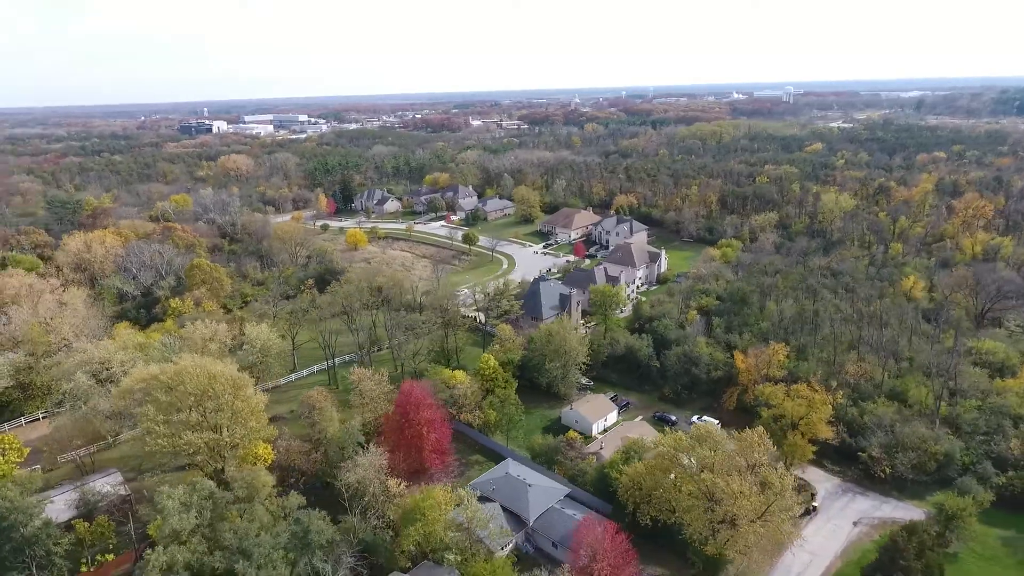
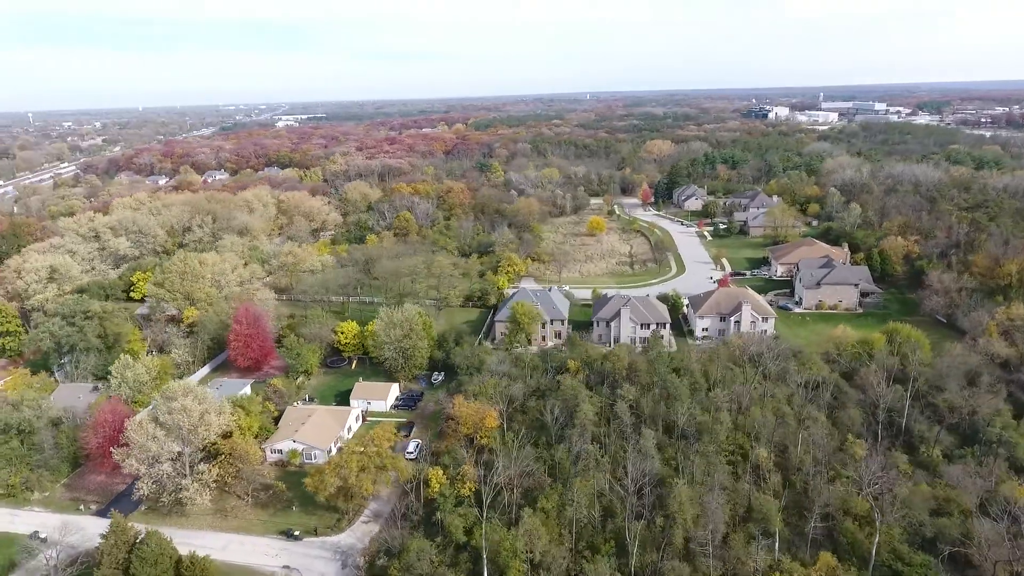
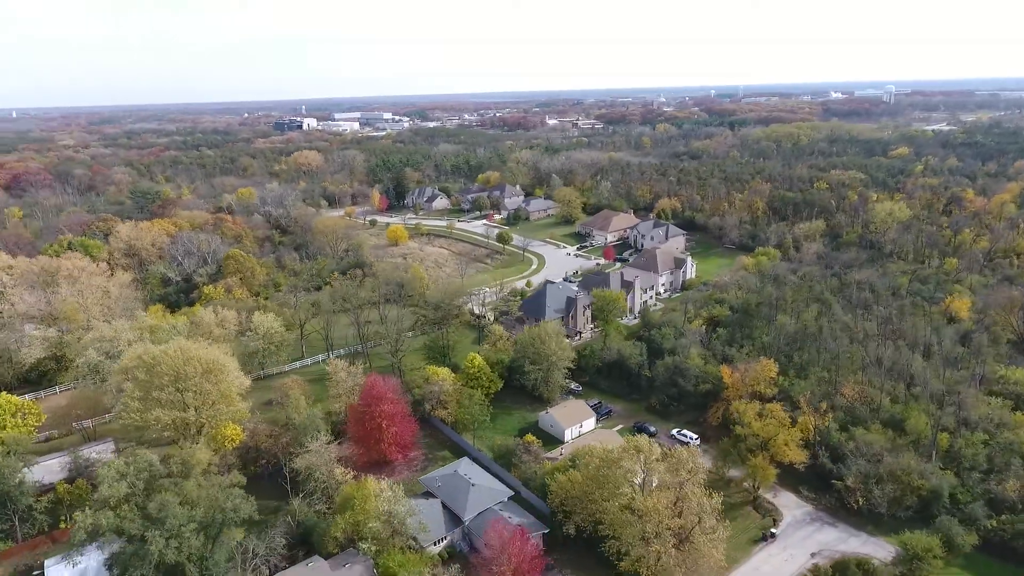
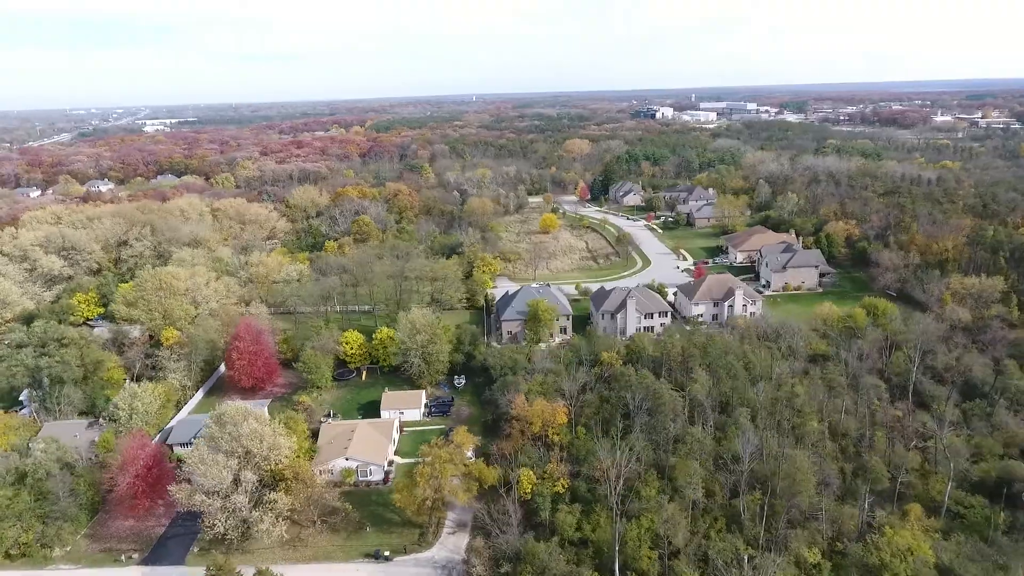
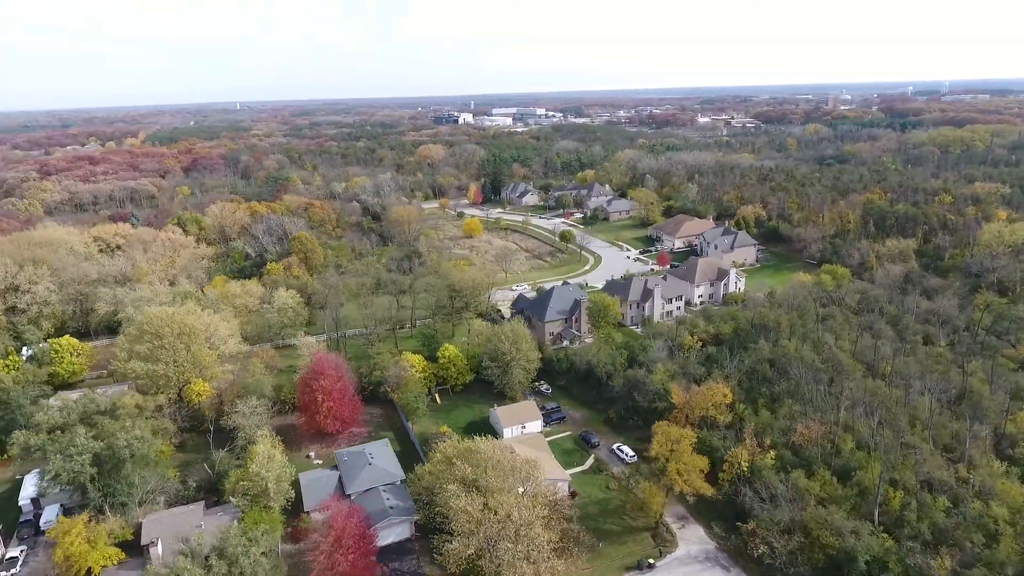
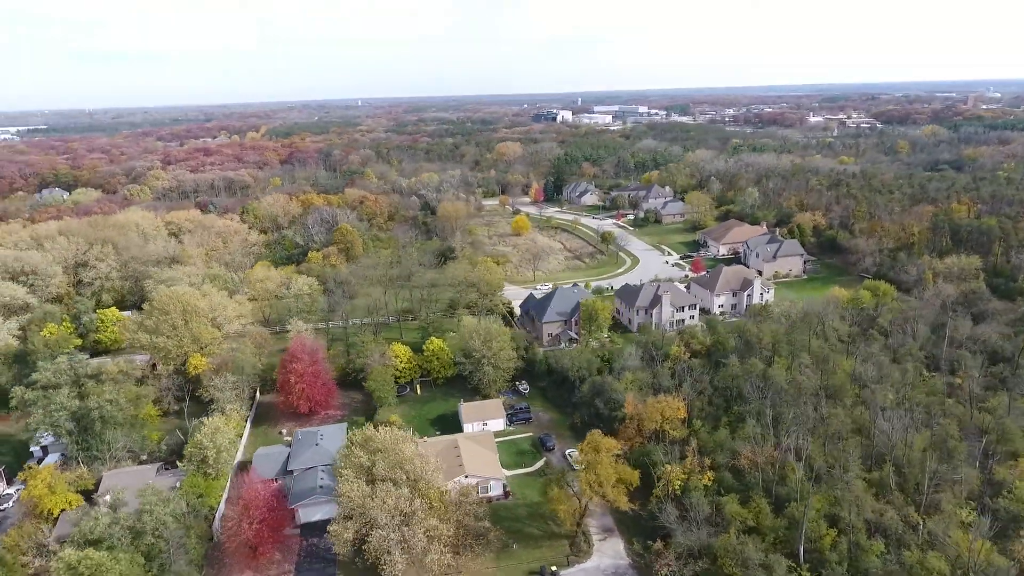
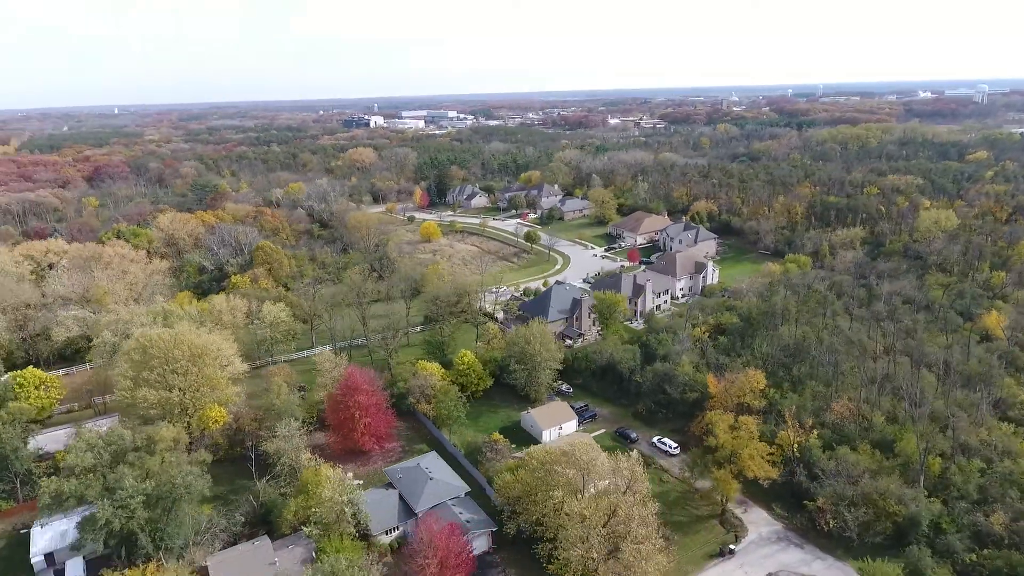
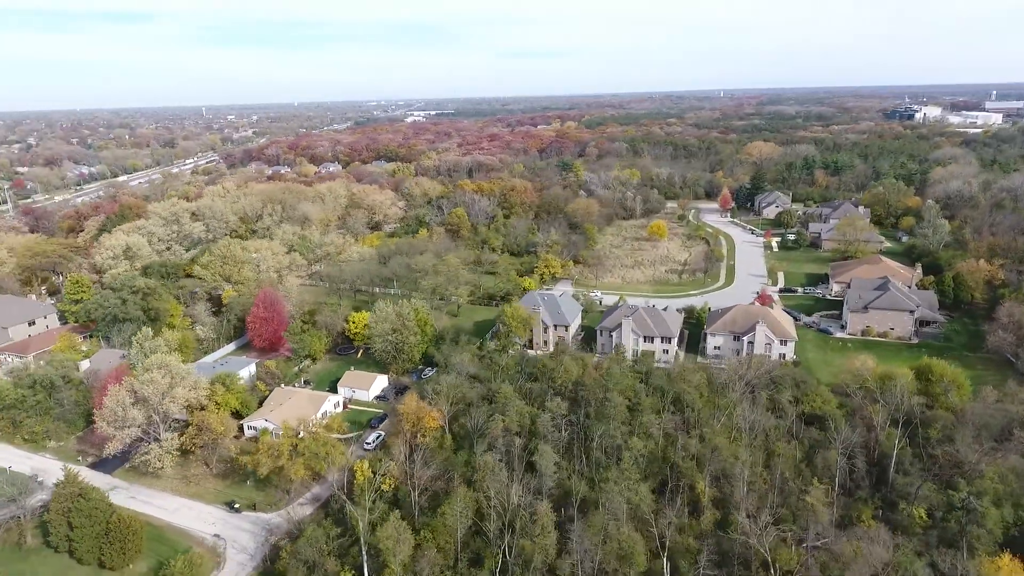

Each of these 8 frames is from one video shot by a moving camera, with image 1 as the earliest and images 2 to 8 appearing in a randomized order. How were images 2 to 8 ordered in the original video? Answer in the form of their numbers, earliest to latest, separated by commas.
3, 7, 5, 6, 4, 2, 8
